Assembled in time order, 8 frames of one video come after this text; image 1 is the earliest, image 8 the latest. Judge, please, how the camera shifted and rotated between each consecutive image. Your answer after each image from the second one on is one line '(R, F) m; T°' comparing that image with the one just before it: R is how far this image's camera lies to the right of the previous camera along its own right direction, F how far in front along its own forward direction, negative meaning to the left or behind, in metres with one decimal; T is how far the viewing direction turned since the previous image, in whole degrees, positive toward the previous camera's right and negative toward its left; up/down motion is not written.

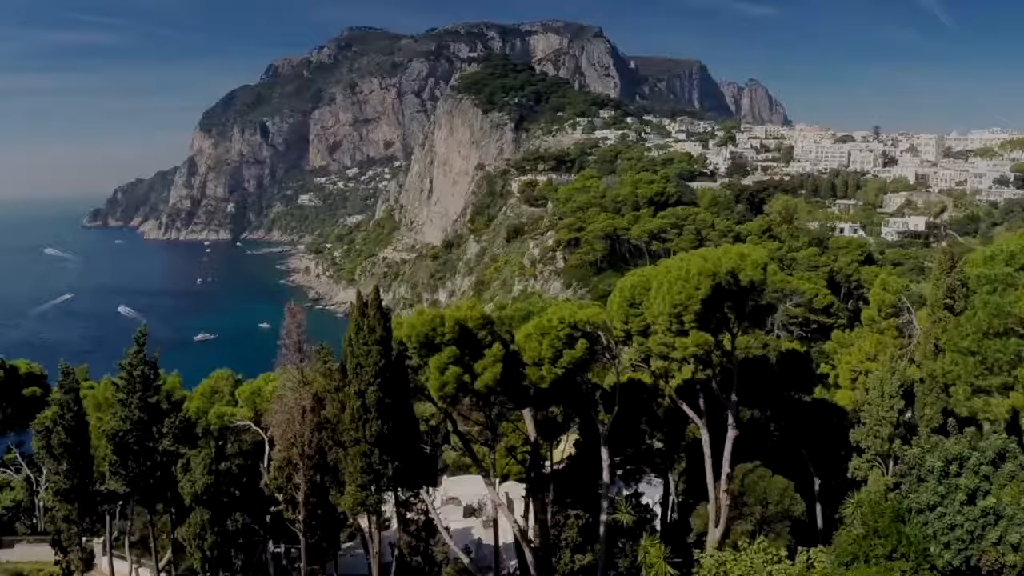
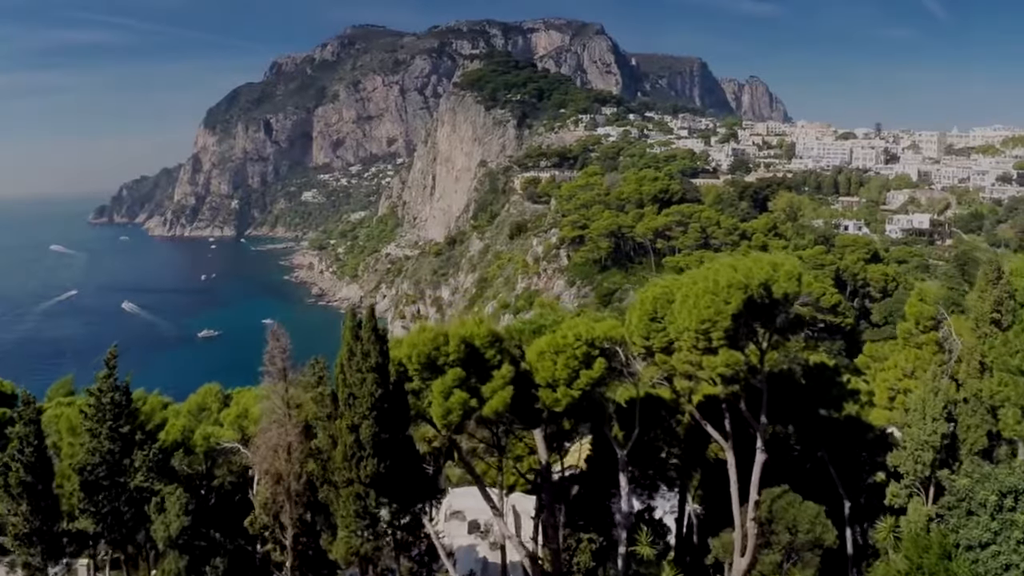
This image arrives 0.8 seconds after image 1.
(-0.1, +0.7) m; 0°
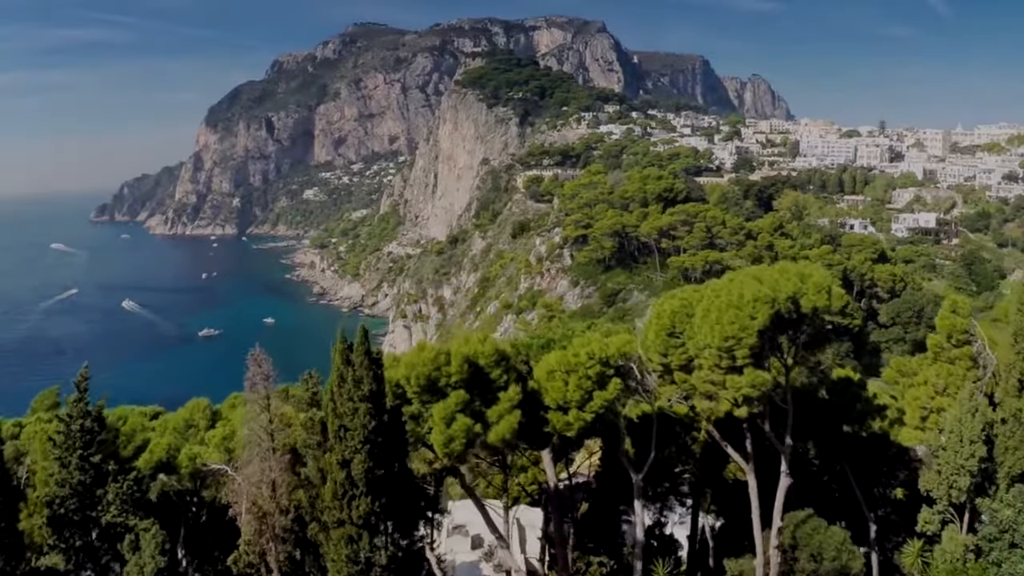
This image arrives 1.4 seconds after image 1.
(-0.1, +0.8) m; 0°
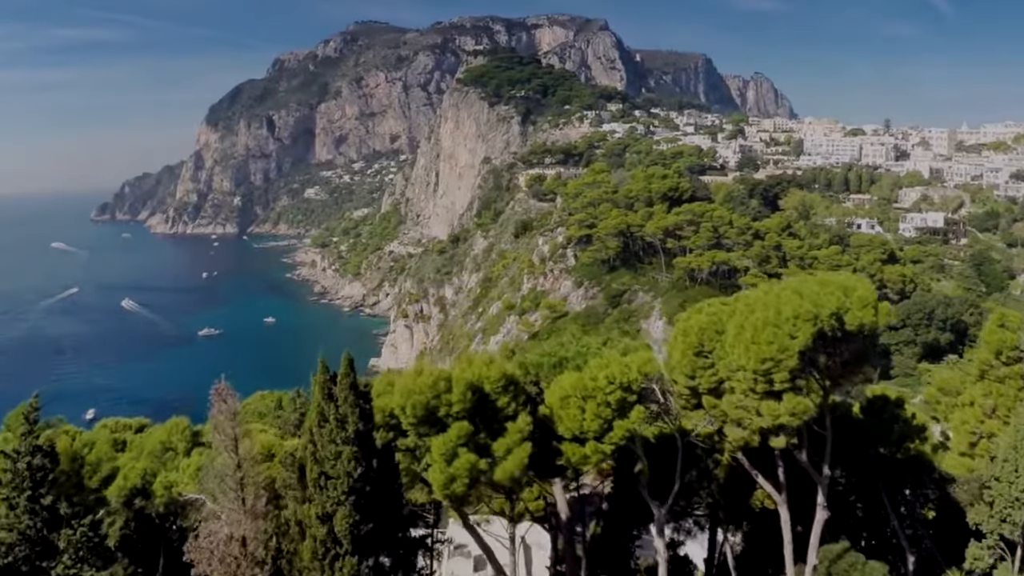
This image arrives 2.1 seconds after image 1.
(-0.1, +1.2) m; 0°
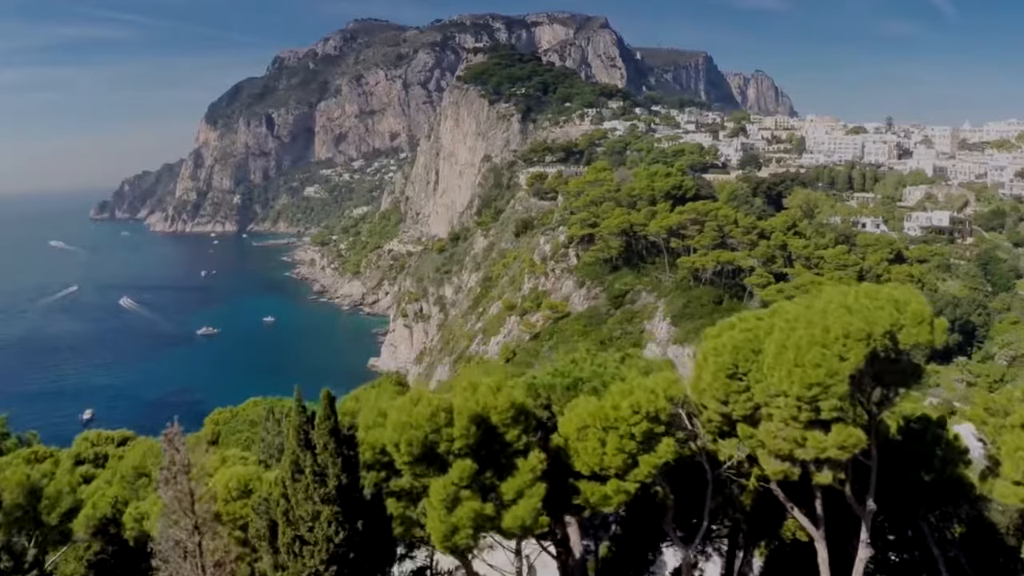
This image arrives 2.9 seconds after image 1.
(-0.1, +1.1) m; 0°
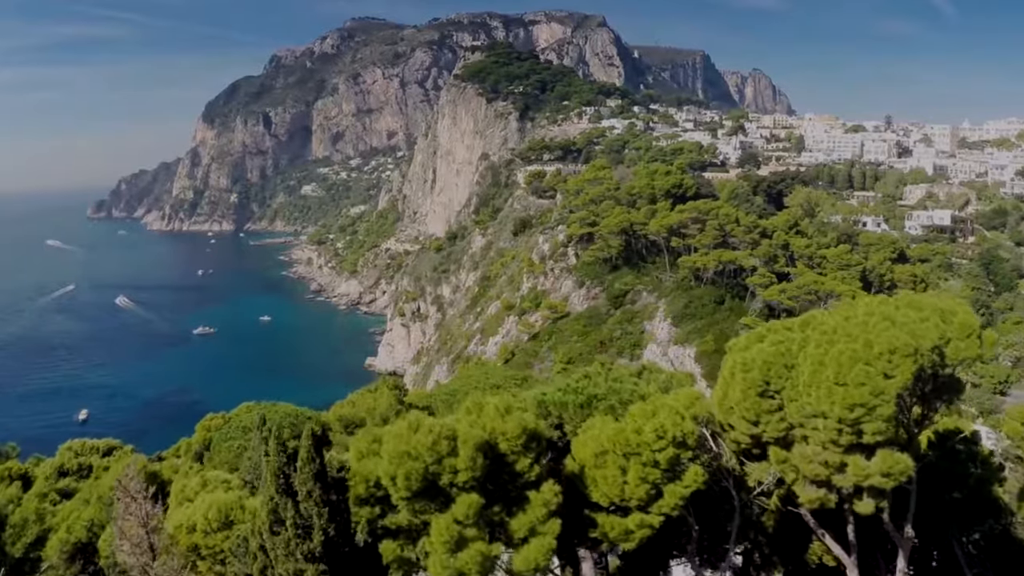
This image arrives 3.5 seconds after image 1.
(-0.1, +0.9) m; 0°
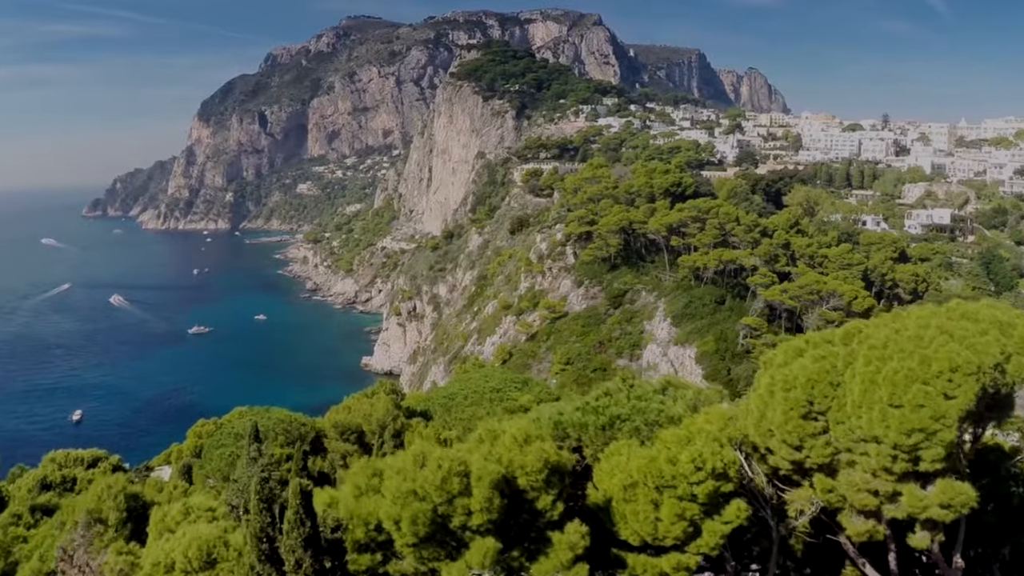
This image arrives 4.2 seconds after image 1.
(-0.2, +0.8) m; 0°
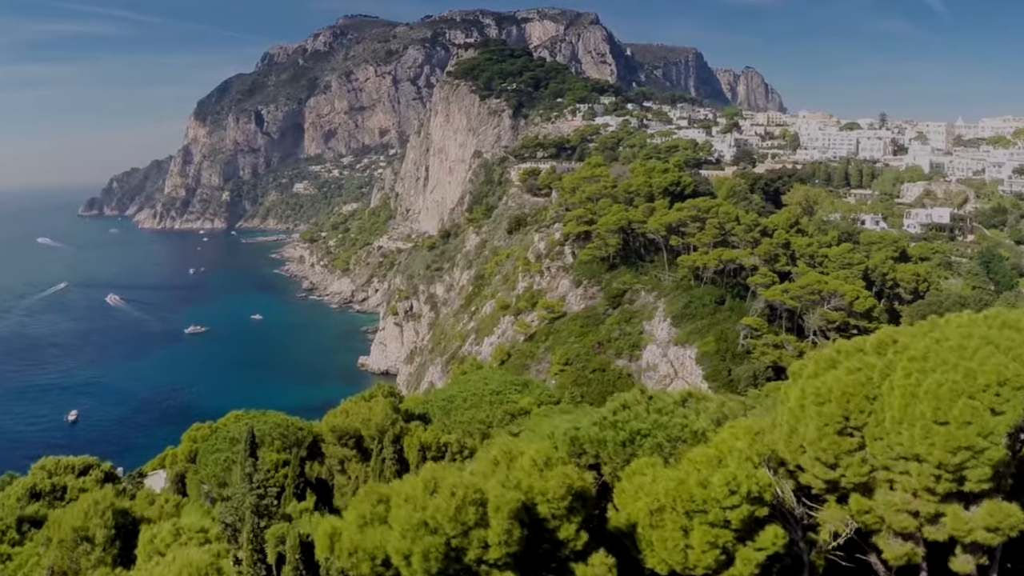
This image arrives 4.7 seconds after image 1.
(-0.1, +0.6) m; 0°
